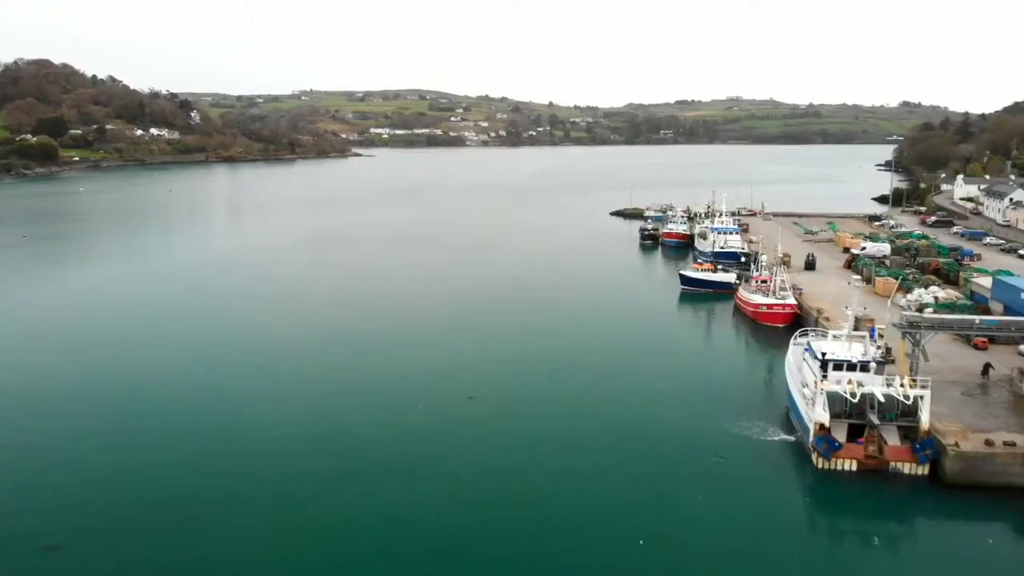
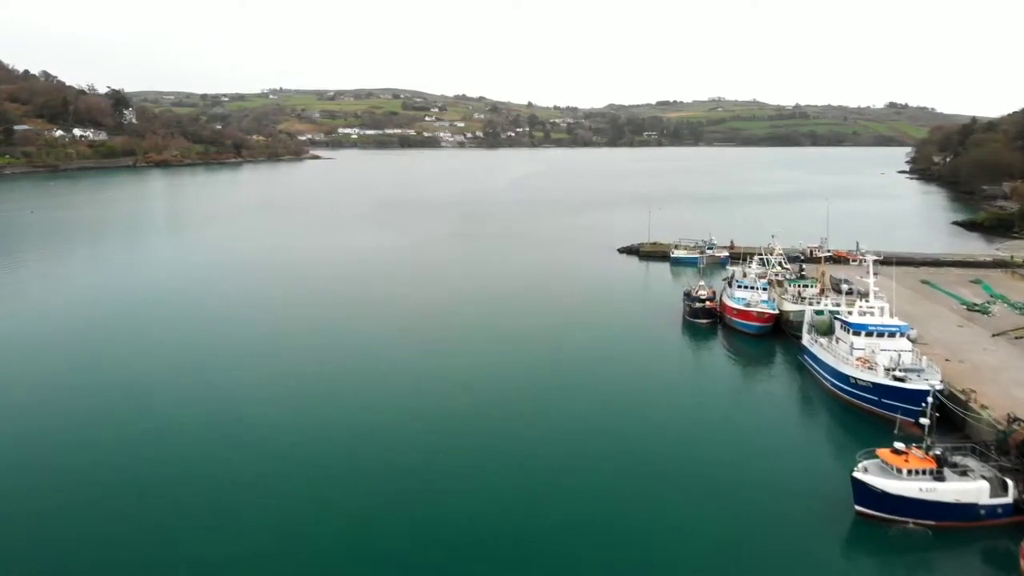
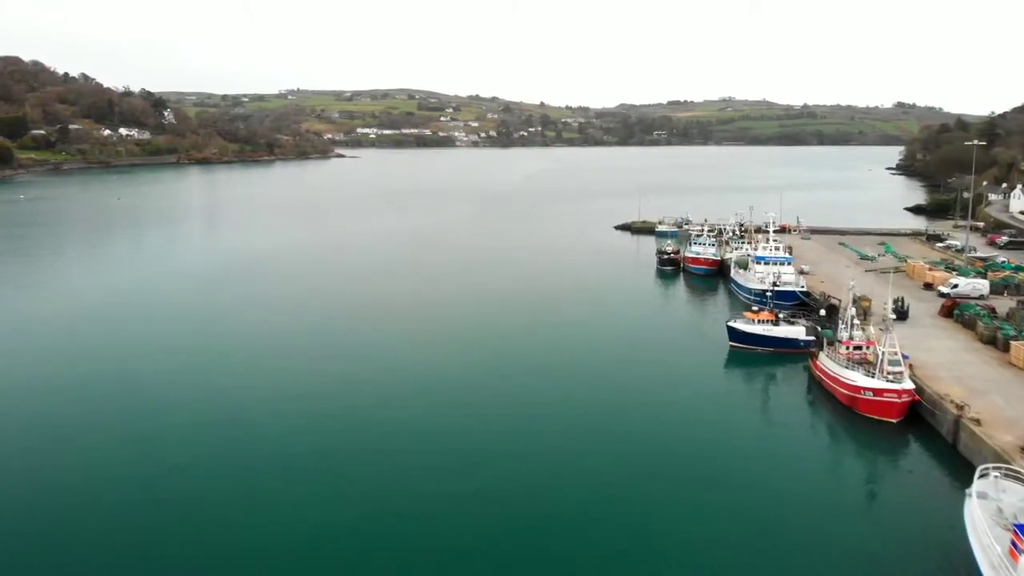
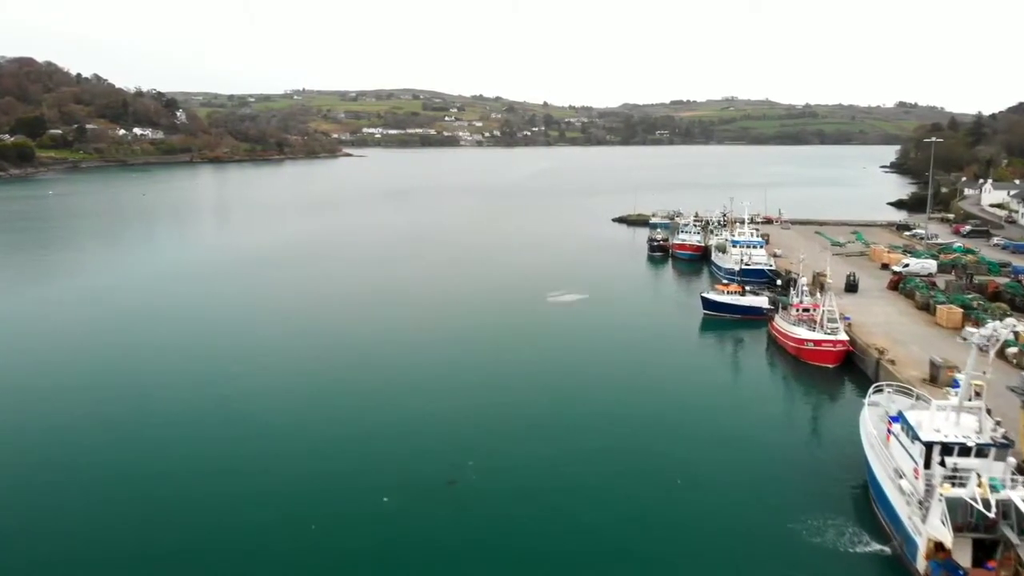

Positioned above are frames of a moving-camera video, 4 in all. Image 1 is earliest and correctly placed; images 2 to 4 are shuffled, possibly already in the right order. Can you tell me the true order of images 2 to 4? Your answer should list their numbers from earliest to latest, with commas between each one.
4, 3, 2
